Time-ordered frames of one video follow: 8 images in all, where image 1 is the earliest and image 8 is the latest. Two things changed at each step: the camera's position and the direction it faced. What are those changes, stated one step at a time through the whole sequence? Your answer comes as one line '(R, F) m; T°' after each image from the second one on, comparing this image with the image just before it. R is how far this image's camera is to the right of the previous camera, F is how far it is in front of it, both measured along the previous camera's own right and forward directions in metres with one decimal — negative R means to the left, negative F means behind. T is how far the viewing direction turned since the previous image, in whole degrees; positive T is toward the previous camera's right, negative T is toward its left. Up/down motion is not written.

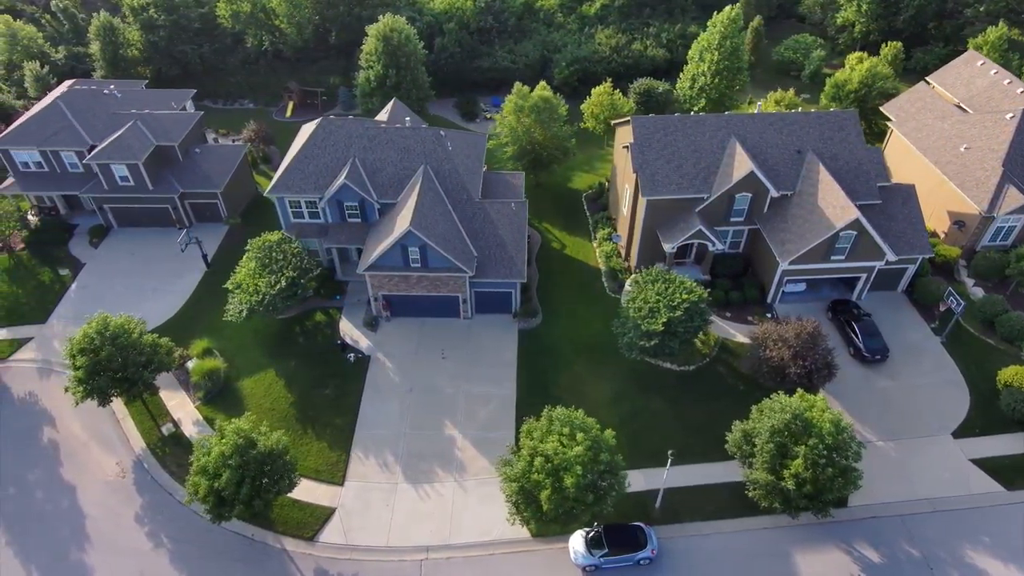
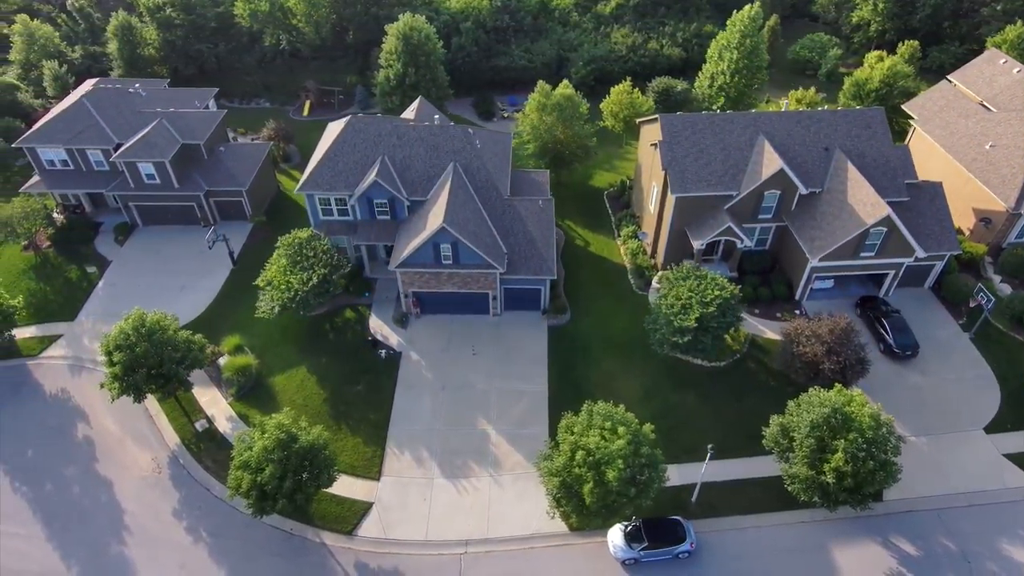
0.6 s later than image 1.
(-1.6, -0.2) m; 0°
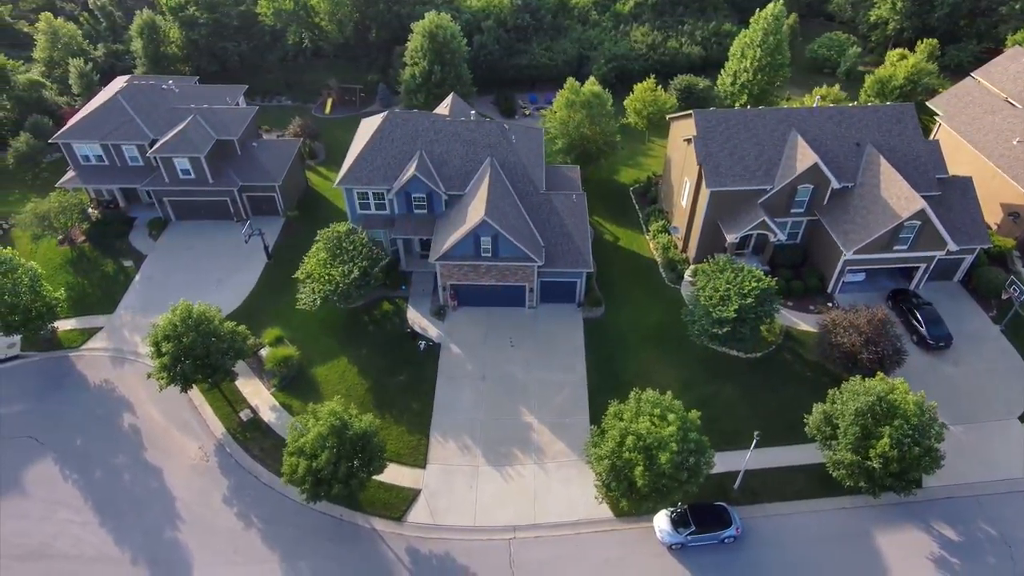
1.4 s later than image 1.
(-2.0, -0.5) m; 0°
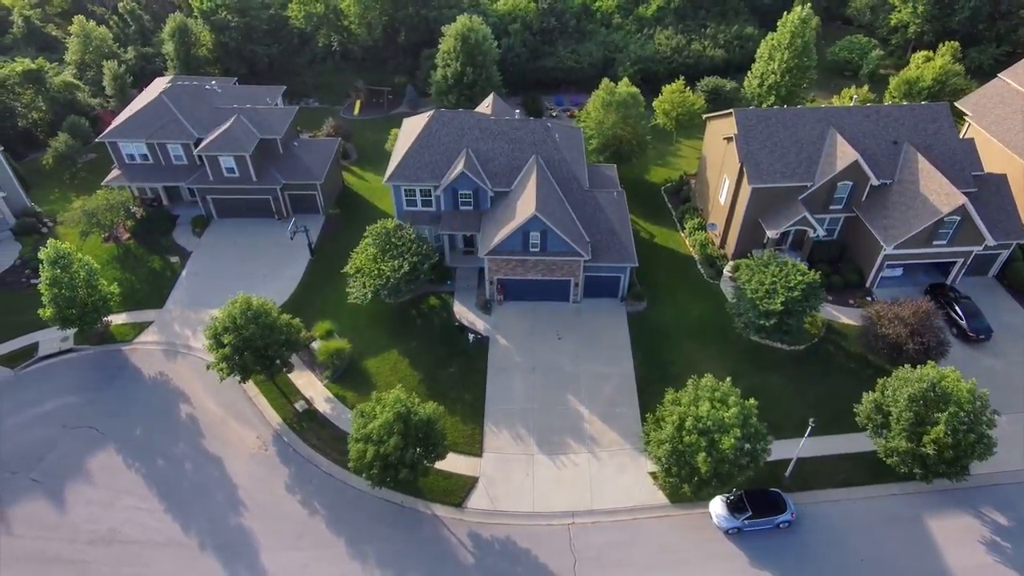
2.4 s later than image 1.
(-2.5, -0.7) m; 0°
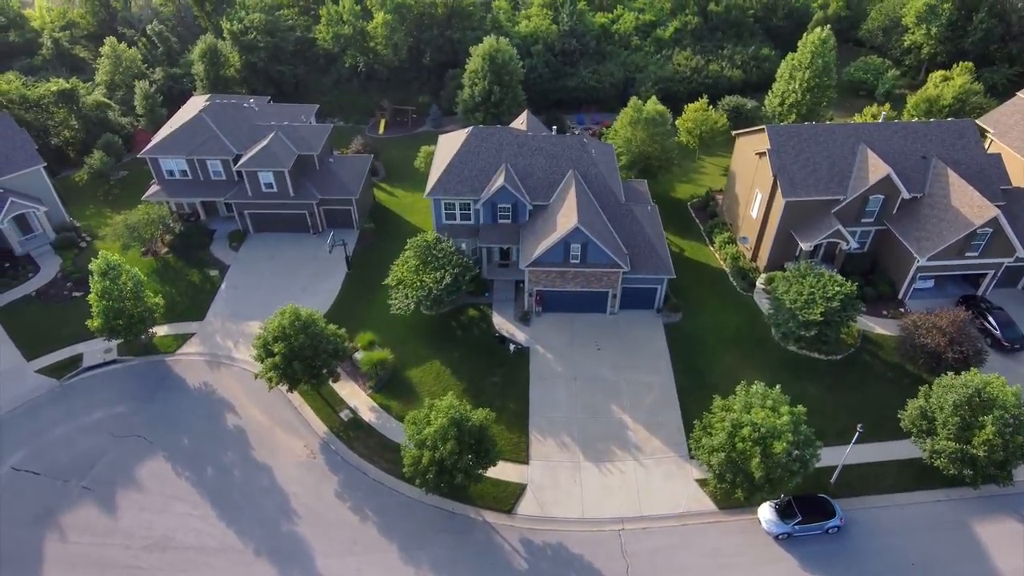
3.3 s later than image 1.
(-2.2, -0.6) m; 0°
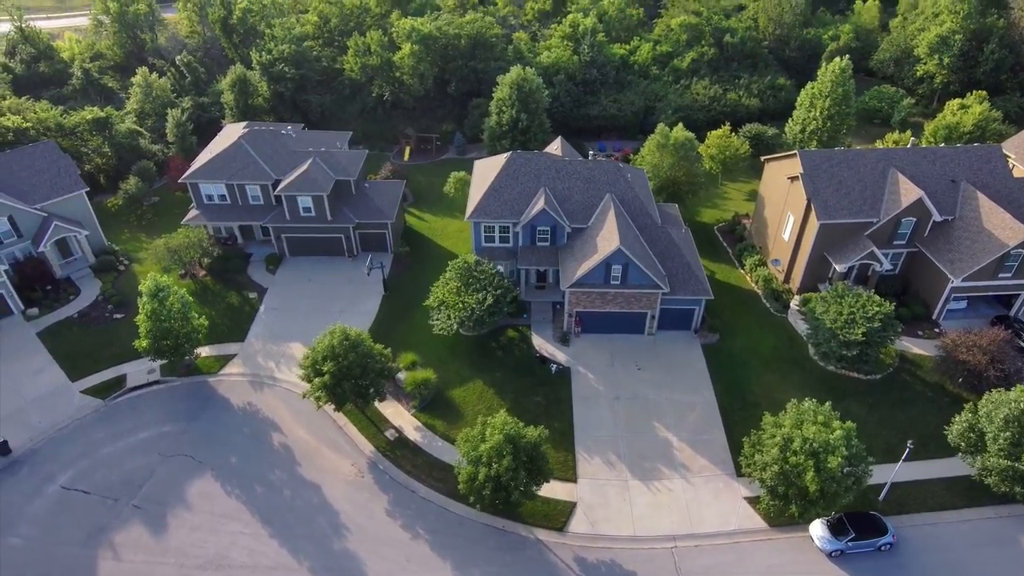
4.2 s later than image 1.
(-2.3, -0.6) m; 0°
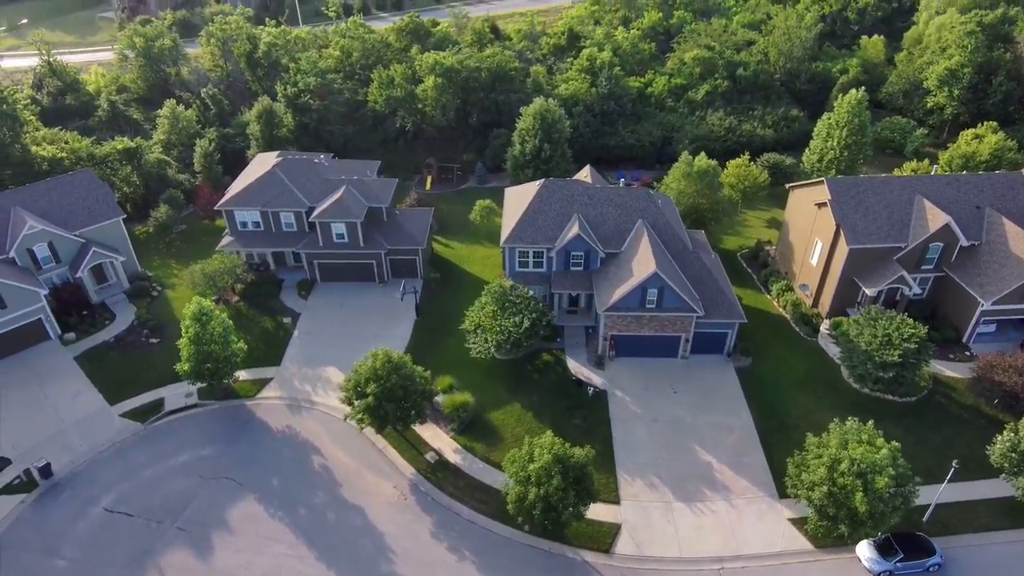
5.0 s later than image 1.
(-2.1, -0.6) m; 0°
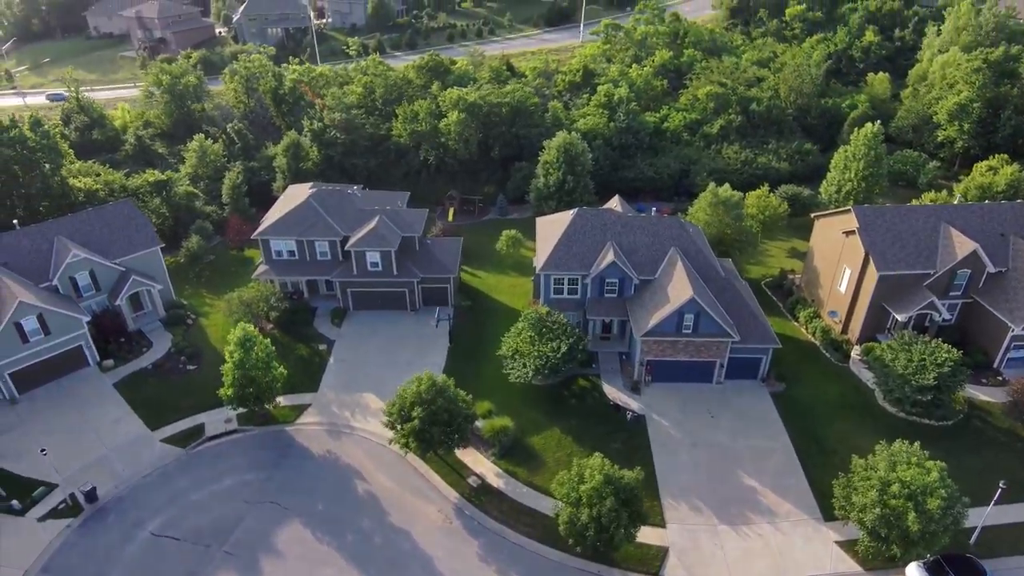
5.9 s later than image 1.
(-2.2, -0.7) m; 0°
